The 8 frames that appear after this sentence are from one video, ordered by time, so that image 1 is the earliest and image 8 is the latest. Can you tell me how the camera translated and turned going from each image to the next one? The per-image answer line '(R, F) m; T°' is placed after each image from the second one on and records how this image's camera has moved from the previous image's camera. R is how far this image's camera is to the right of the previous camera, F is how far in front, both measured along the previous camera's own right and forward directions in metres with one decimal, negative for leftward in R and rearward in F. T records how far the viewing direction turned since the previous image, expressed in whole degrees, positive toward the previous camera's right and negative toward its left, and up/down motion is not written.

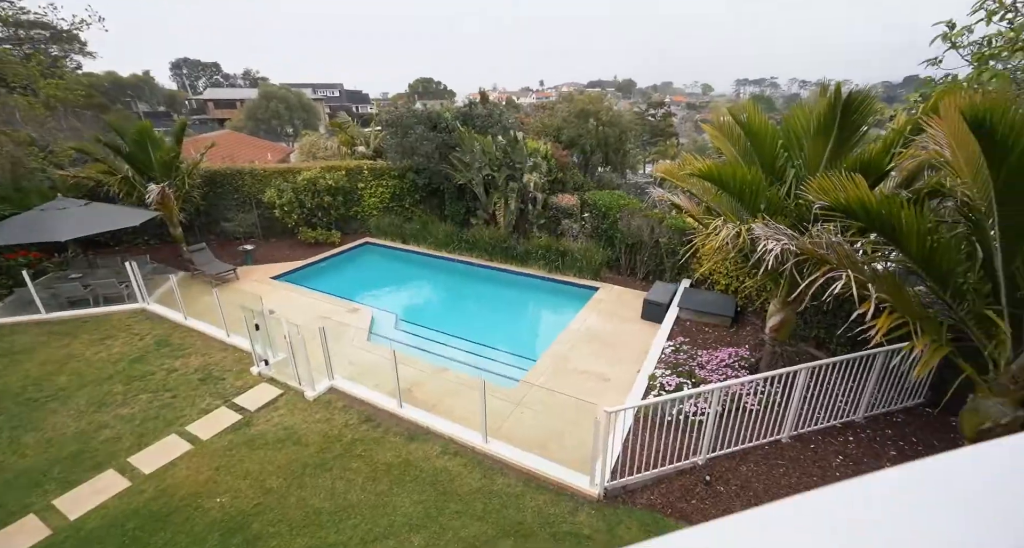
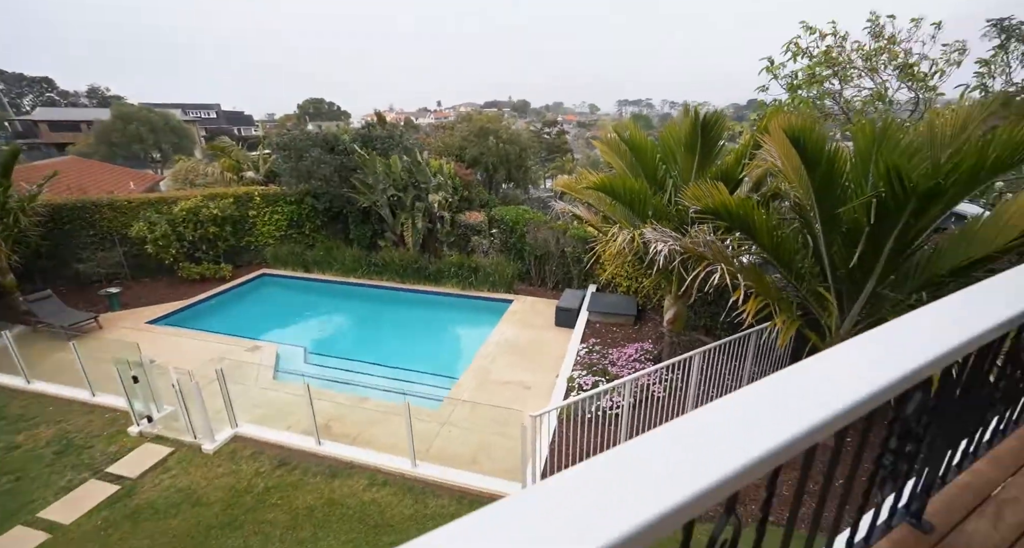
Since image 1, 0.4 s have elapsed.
(0.0, -0.2) m; +12°
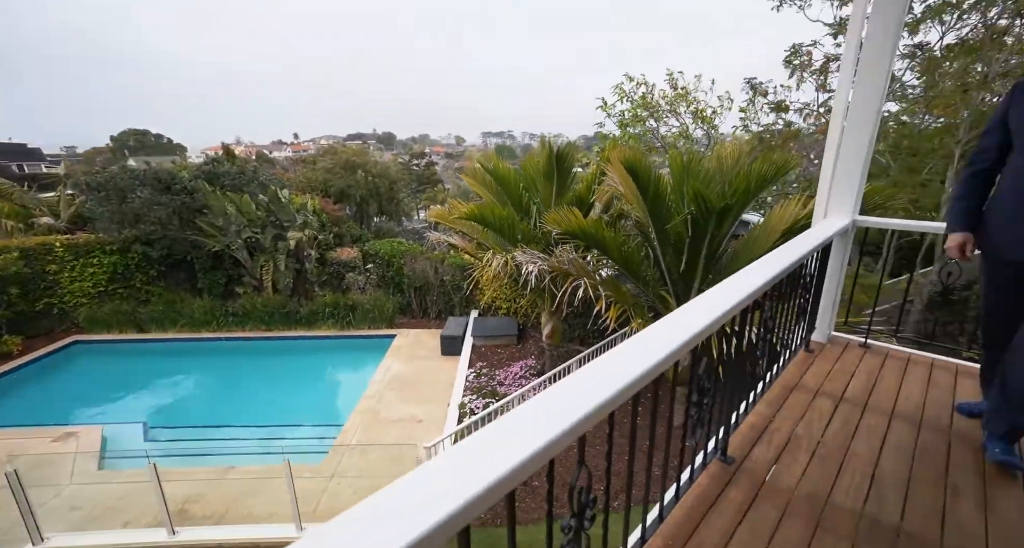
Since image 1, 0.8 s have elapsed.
(0.0, -0.2) m; +17°
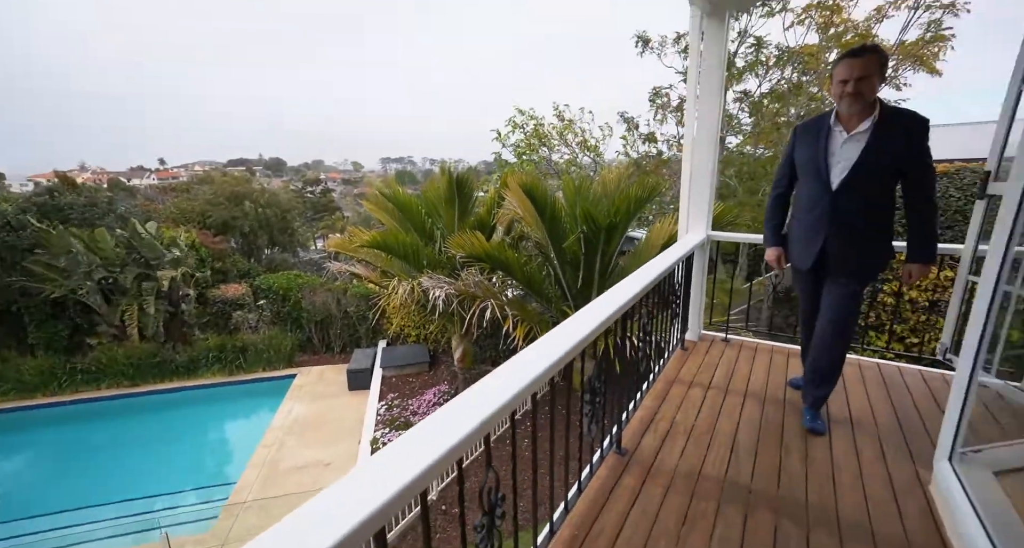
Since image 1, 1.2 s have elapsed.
(0.0, -0.1) m; +13°
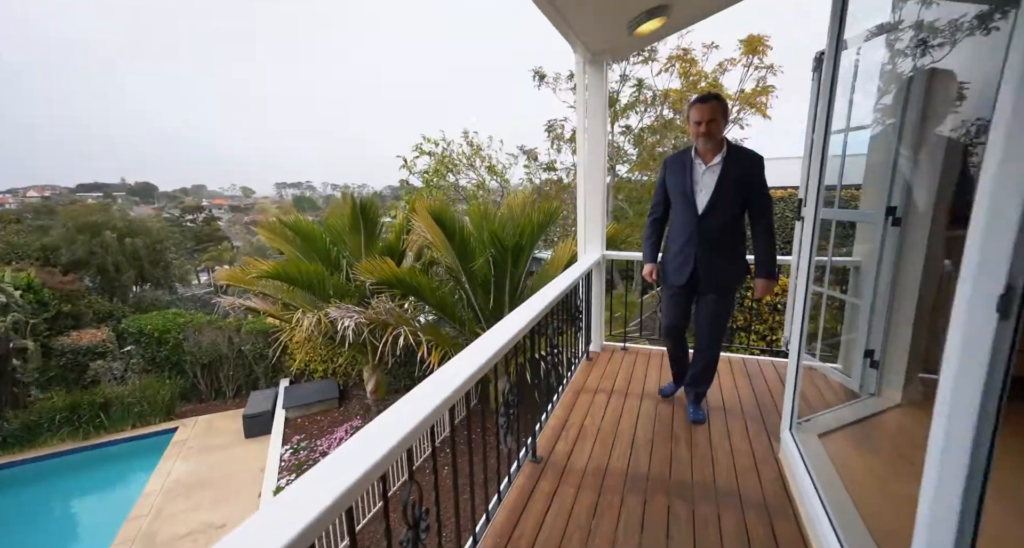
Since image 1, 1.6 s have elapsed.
(0.0, -0.1) m; +12°
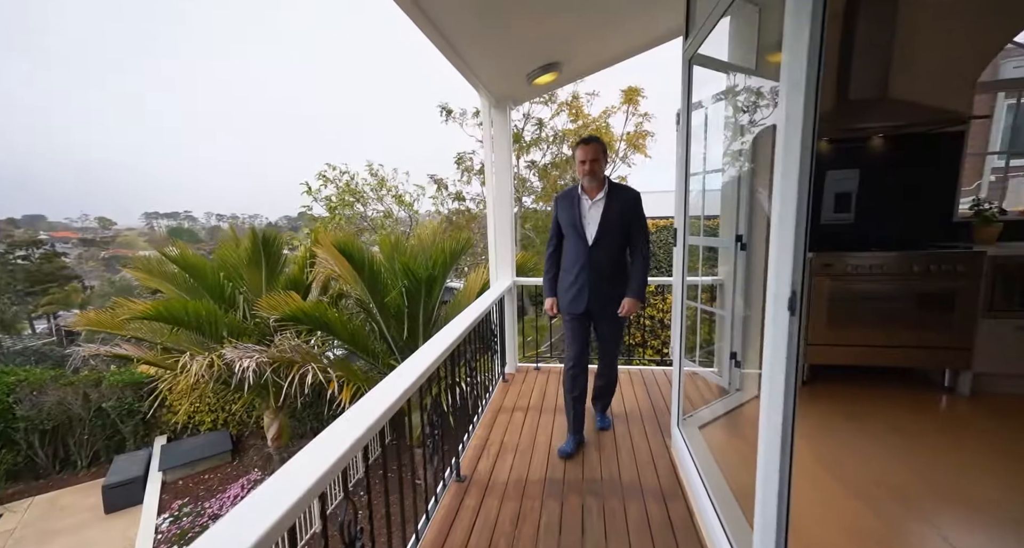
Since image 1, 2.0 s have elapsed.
(0.0, -0.1) m; +12°
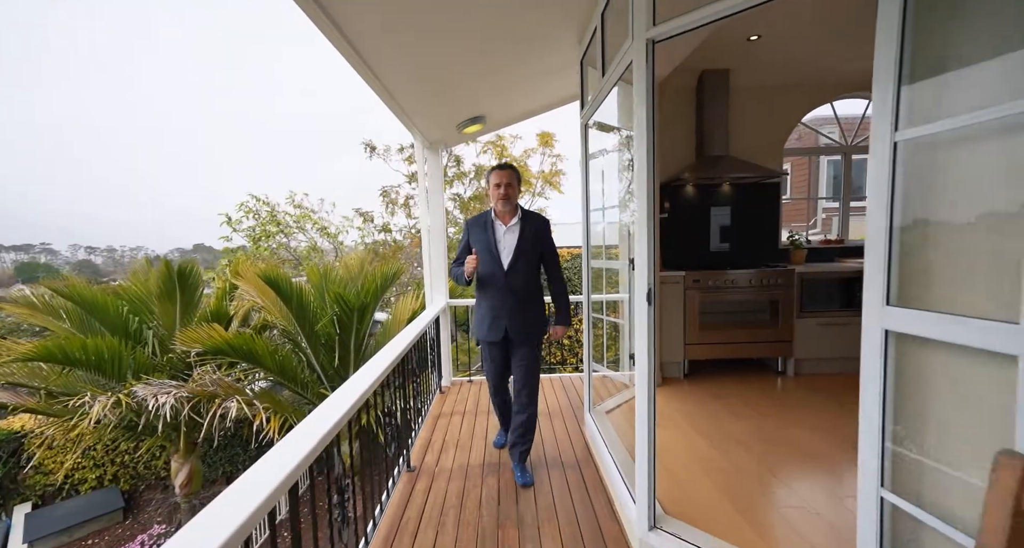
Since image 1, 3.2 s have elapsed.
(-0.1, -0.4) m; +11°
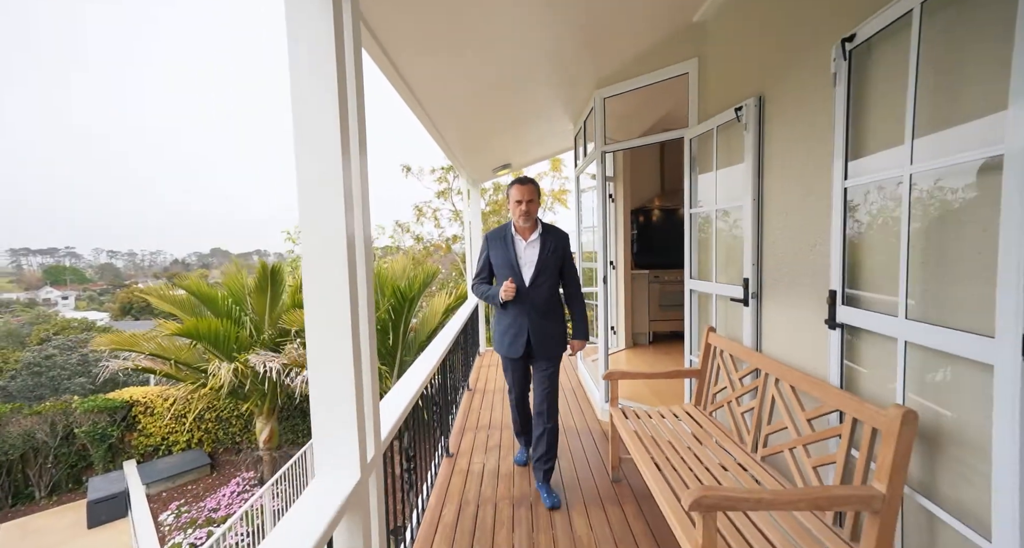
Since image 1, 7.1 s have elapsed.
(-0.1, -1.3) m; -1°
